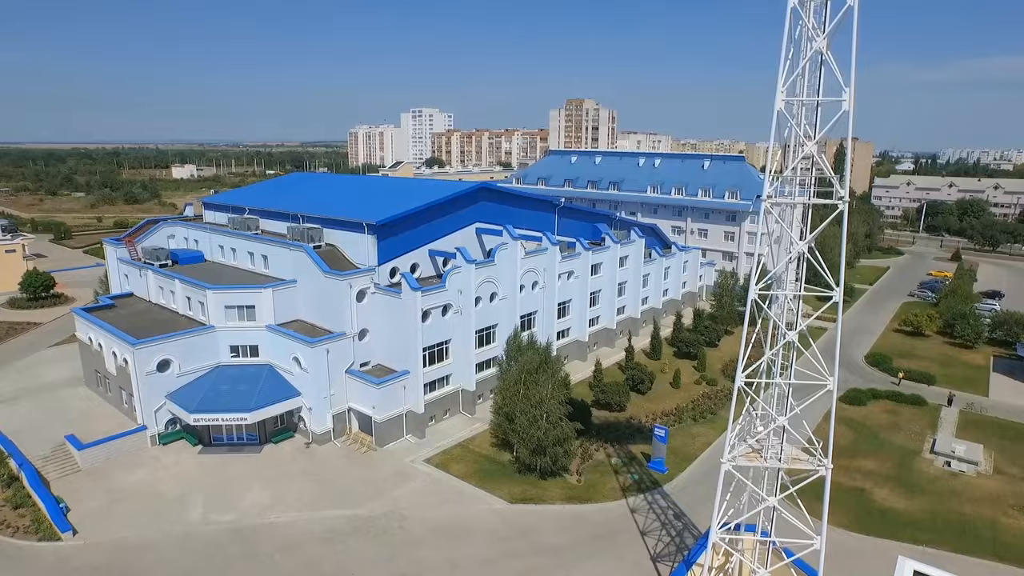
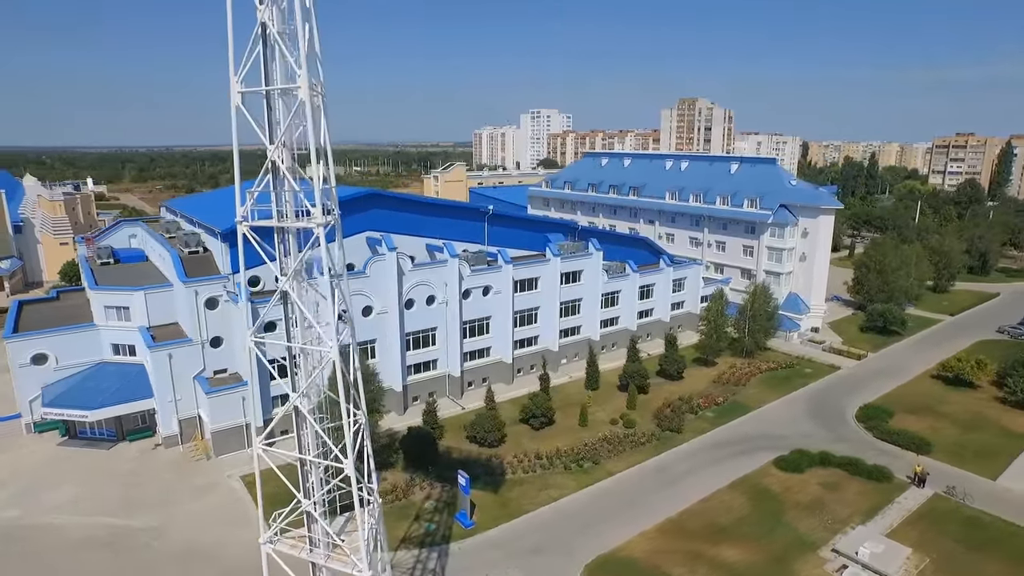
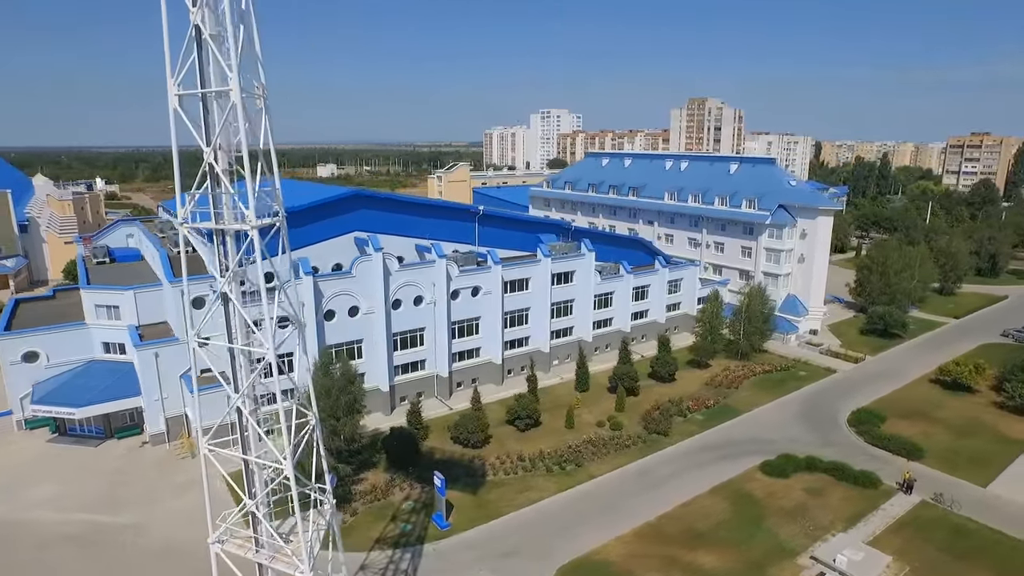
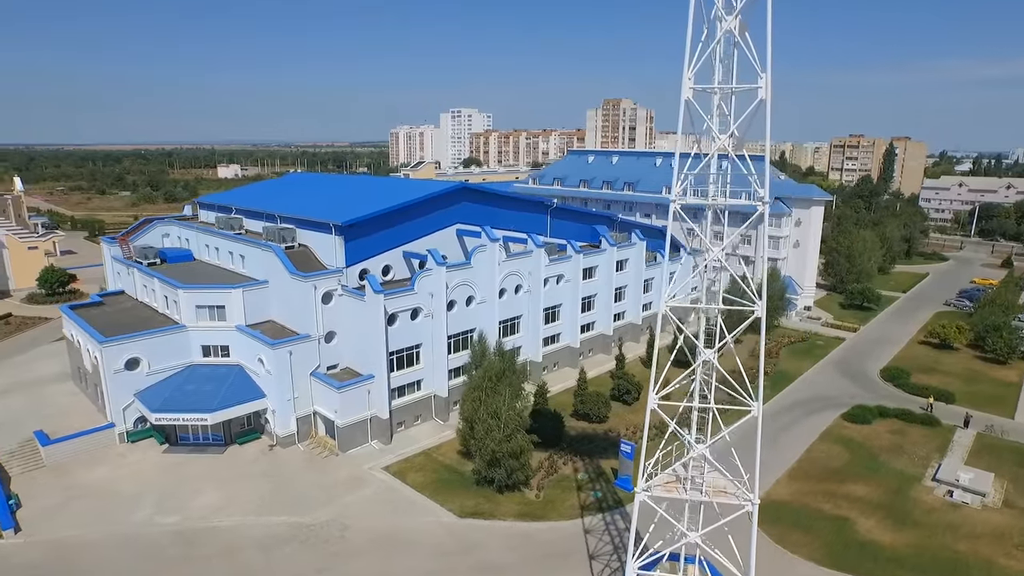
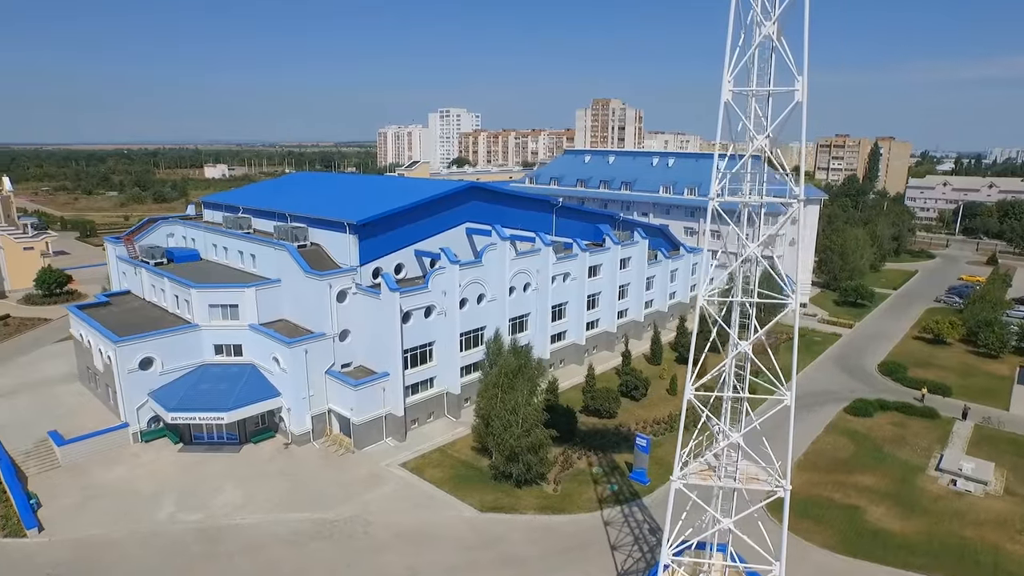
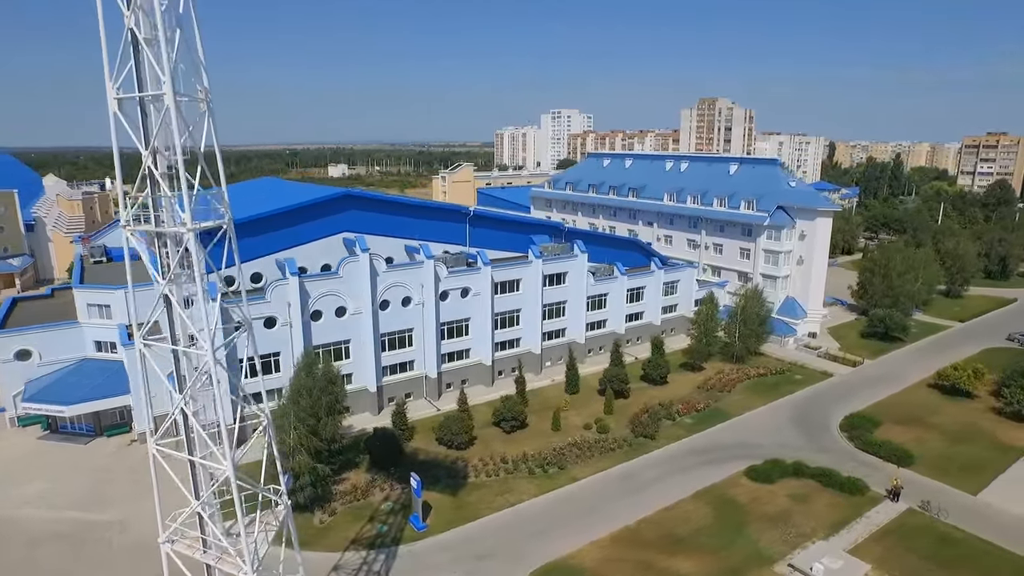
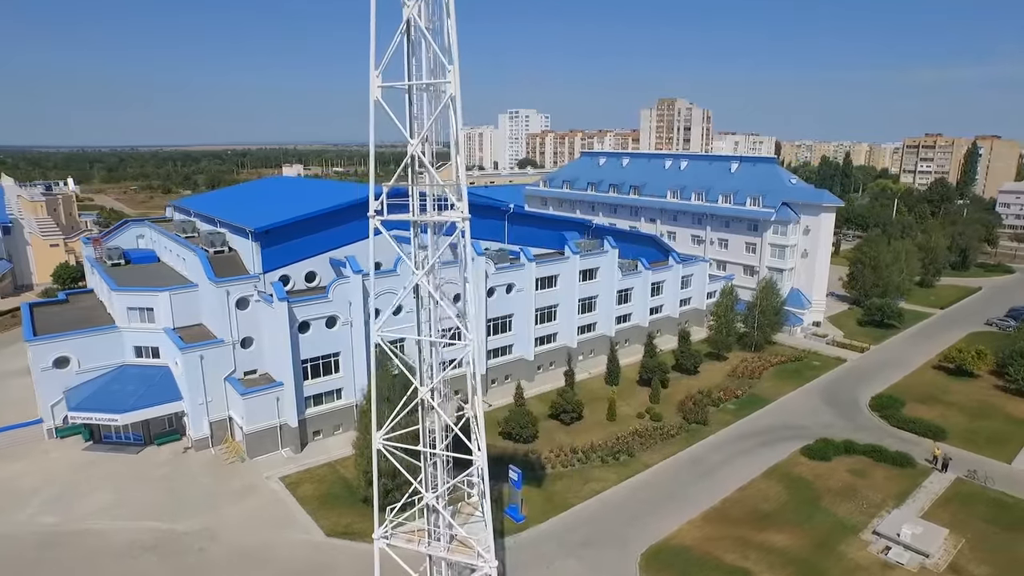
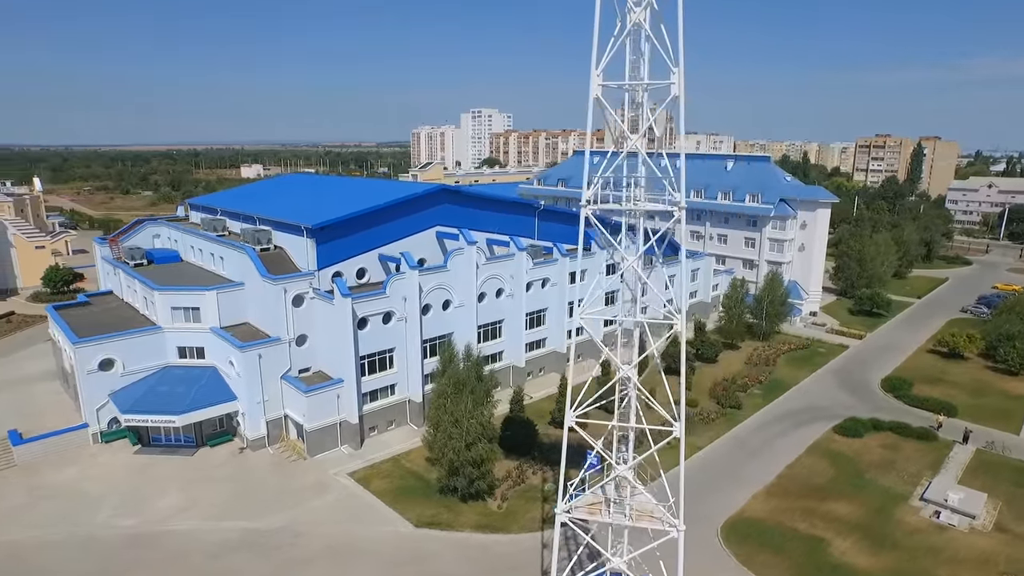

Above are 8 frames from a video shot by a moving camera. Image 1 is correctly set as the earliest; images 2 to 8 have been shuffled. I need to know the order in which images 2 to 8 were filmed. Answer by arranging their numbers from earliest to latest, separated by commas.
5, 4, 8, 7, 2, 3, 6
